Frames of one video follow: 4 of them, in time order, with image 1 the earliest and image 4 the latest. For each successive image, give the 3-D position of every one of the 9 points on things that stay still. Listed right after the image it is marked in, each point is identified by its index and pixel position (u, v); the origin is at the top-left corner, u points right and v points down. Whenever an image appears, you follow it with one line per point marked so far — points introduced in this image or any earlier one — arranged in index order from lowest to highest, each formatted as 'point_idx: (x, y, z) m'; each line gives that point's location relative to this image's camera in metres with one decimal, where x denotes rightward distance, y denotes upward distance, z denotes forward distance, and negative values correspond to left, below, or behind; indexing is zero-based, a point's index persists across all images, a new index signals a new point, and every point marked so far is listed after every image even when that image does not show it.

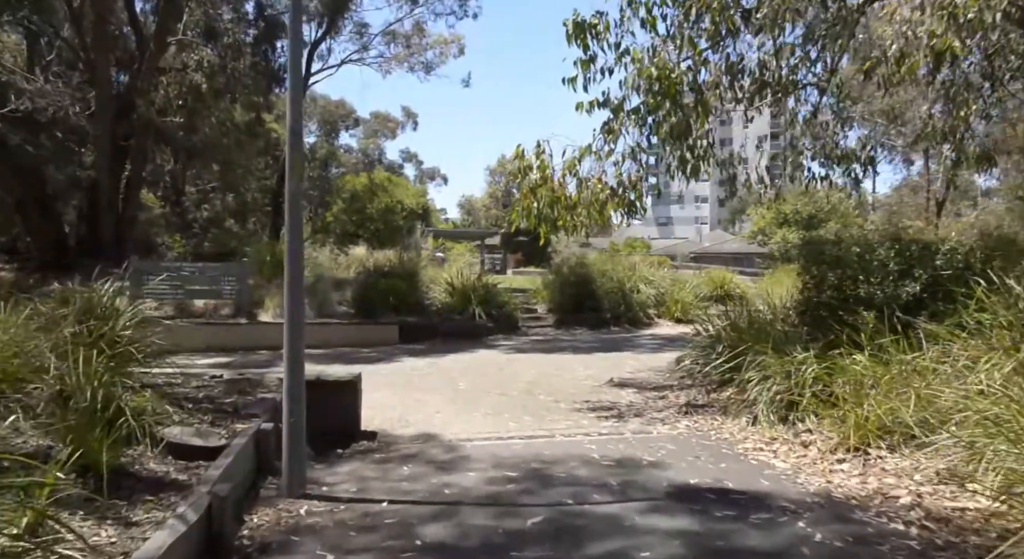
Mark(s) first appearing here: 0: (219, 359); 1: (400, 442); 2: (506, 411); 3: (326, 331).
0: (-4.8, -1.3, +12.8) m
1: (-0.9, -1.3, +6.3) m
2: (-0.1, -1.3, +7.5) m
3: (-3.4, -1.0, +14.3) m
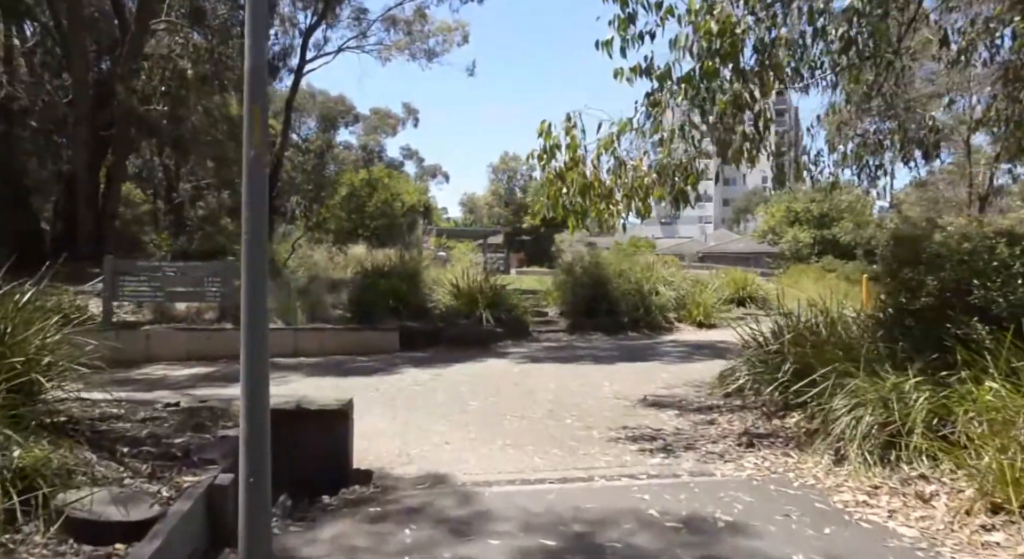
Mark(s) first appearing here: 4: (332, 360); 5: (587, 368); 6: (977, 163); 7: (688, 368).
0: (-4.6, -1.3, +11.6) m
1: (-0.7, -1.3, +5.0) m
2: (+0.1, -1.3, +6.2) m
3: (-3.2, -1.0, +13.1) m
4: (-2.9, -1.3, +12.4) m
5: (+1.1, -1.3, +11.0) m
6: (+10.1, +2.5, +17.0) m
7: (+2.4, -1.2, +10.5) m
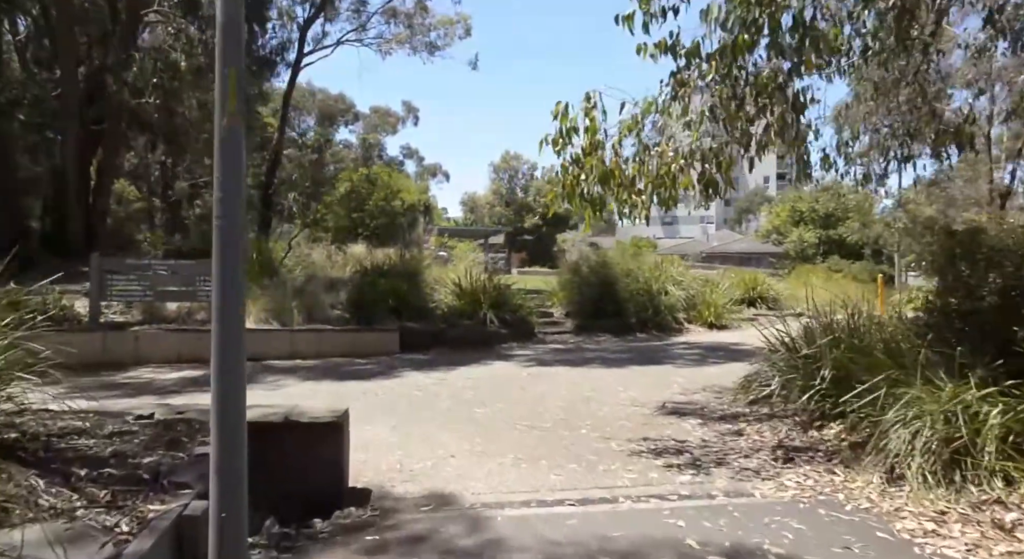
0: (-4.5, -1.3, +11.0) m
1: (-0.6, -1.3, +4.5) m
2: (+0.2, -1.3, +5.7) m
3: (-3.1, -1.0, +12.5) m
4: (-2.8, -1.3, +11.8) m
5: (+1.1, -1.2, +10.5) m
6: (+10.2, +2.5, +16.4) m
7: (+2.5, -1.2, +10.0) m
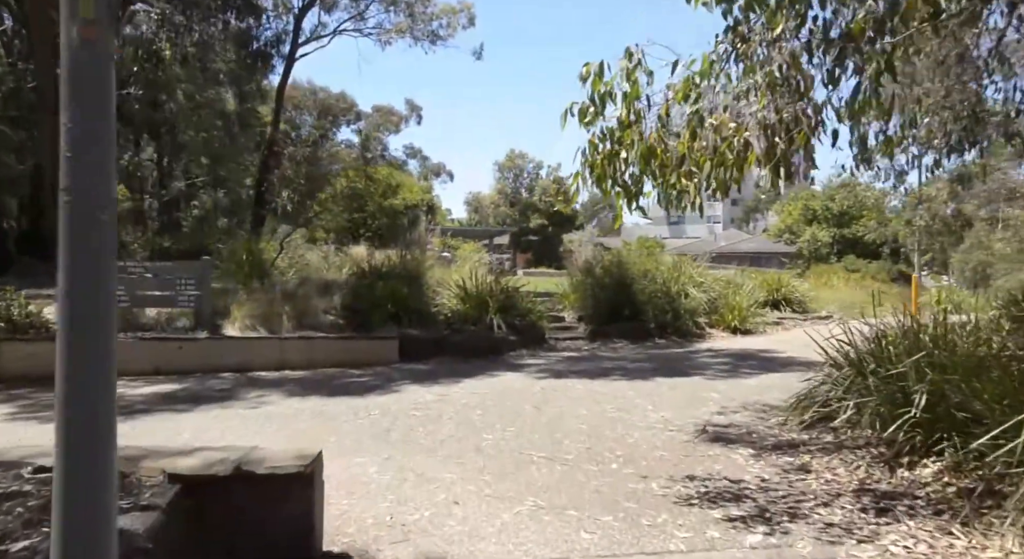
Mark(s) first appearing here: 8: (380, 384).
0: (-4.4, -1.3, +9.9) m
1: (-0.5, -1.4, +3.4) m
2: (+0.3, -1.3, +4.6) m
3: (-3.0, -1.0, +11.4) m
4: (-2.6, -1.3, +10.8) m
5: (+1.3, -1.3, +9.4) m
6: (+10.4, +2.5, +15.3) m
7: (+2.6, -1.2, +8.9) m
8: (-1.7, -1.3, +9.9) m
